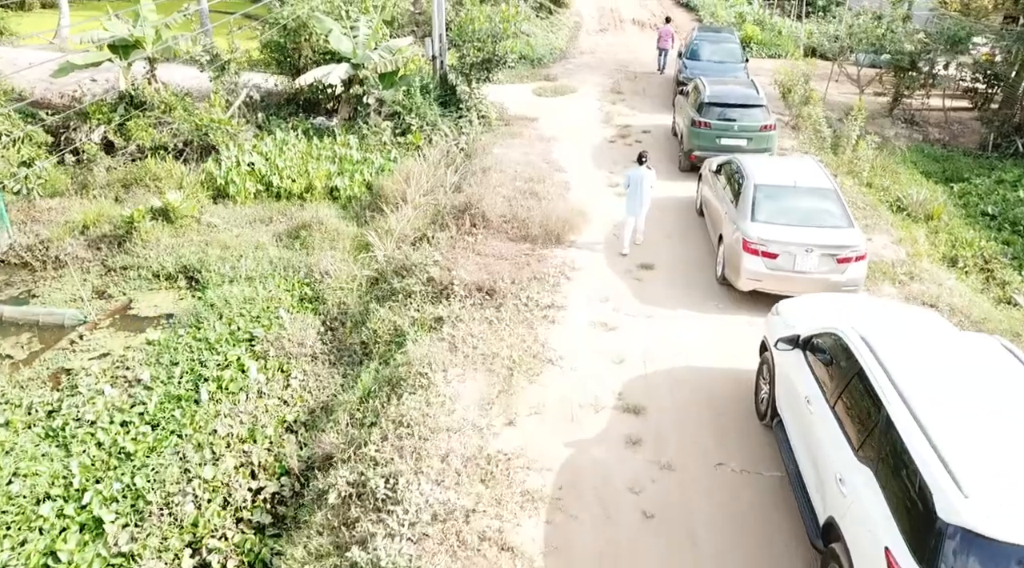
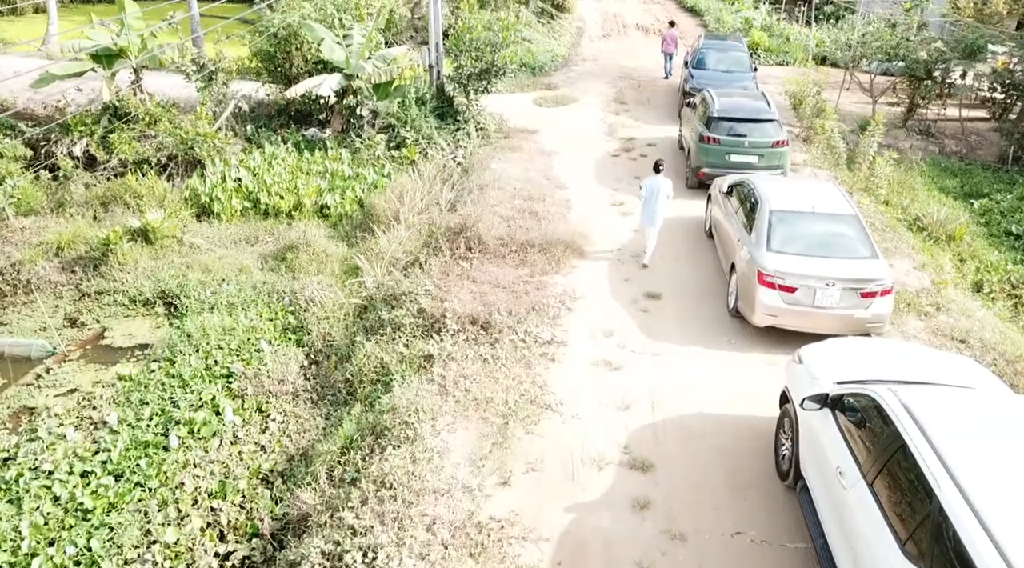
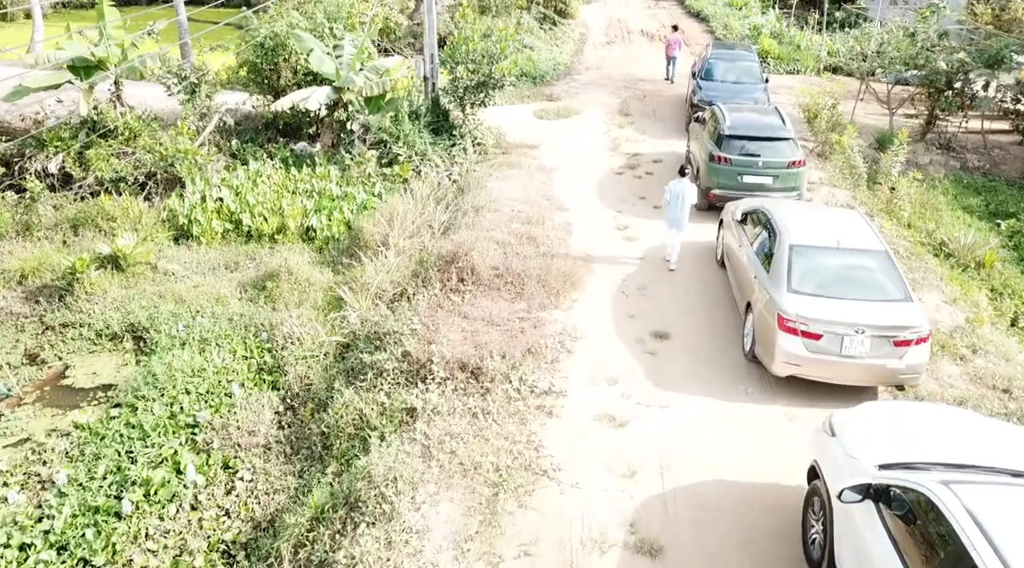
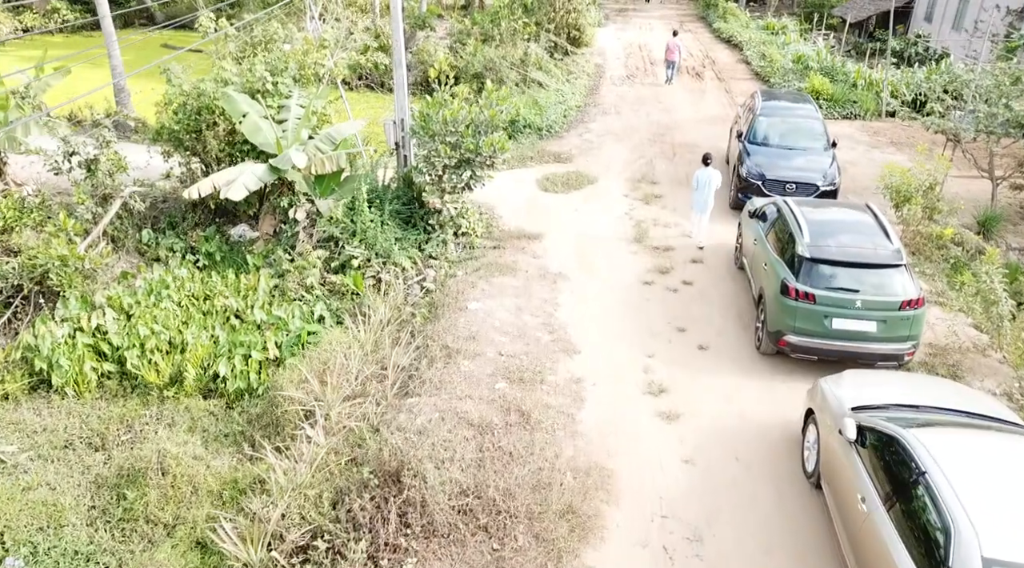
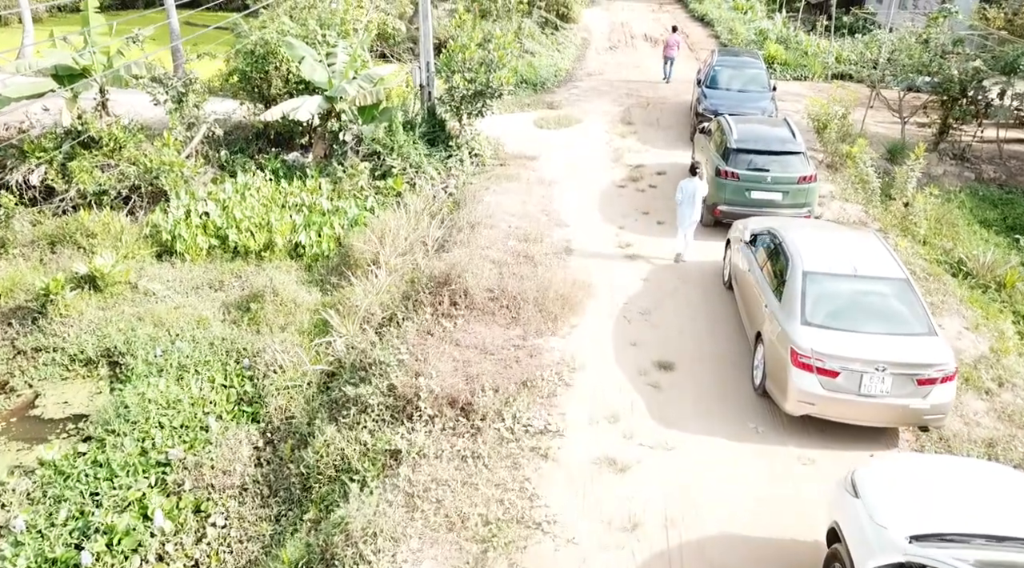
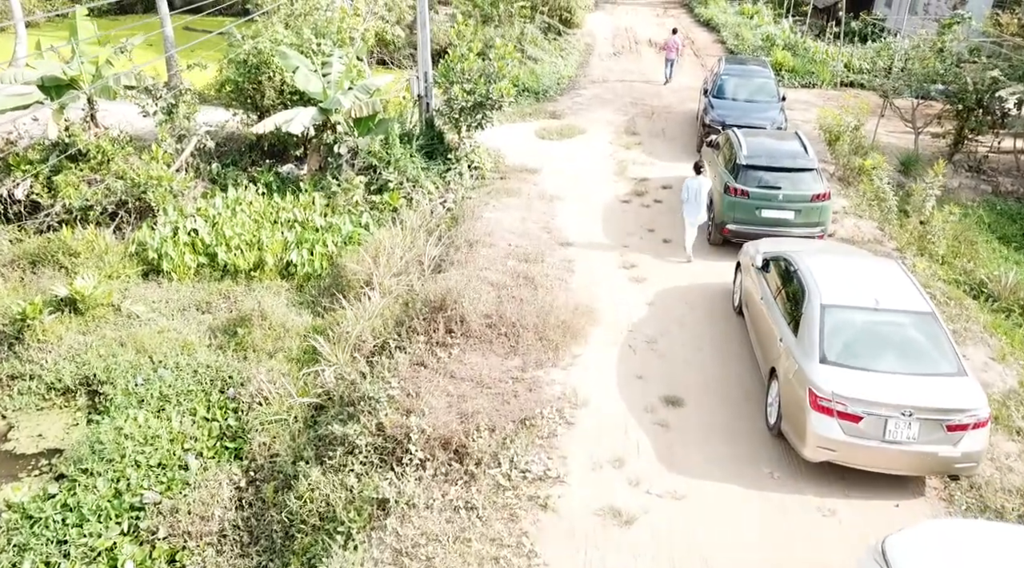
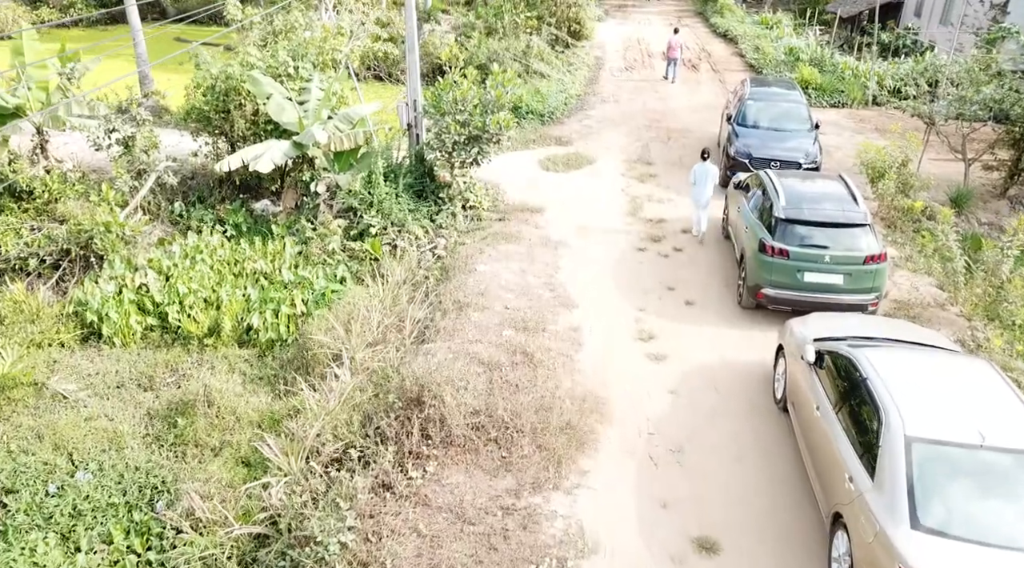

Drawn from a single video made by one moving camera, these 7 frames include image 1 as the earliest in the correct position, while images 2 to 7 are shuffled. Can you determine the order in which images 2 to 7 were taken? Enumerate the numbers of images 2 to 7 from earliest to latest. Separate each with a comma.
2, 3, 5, 6, 7, 4
